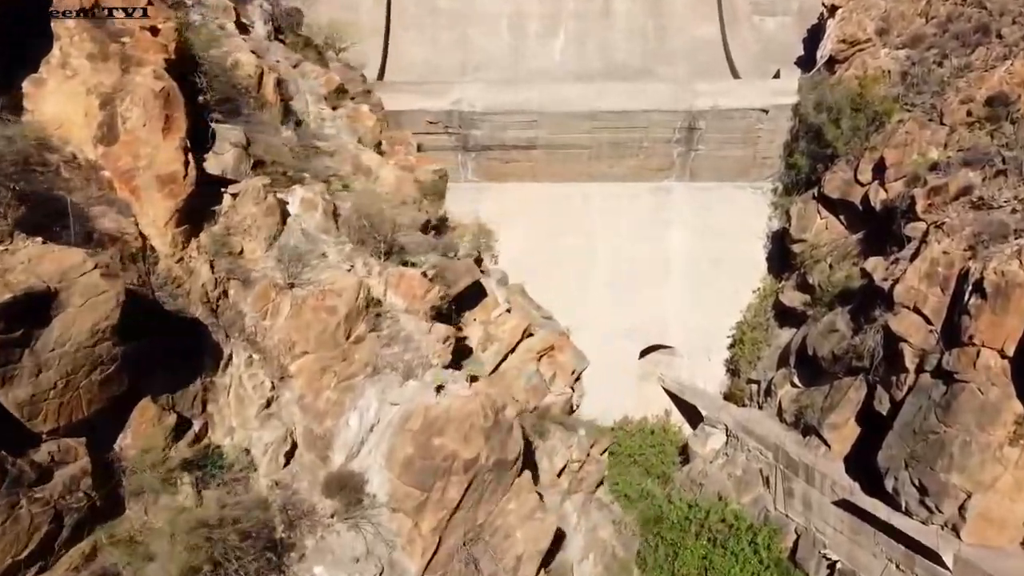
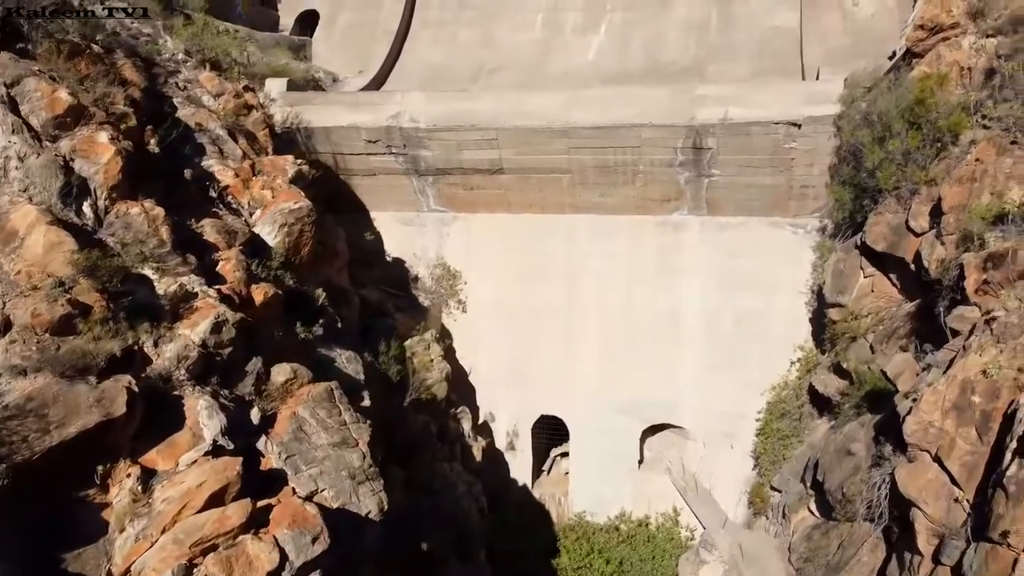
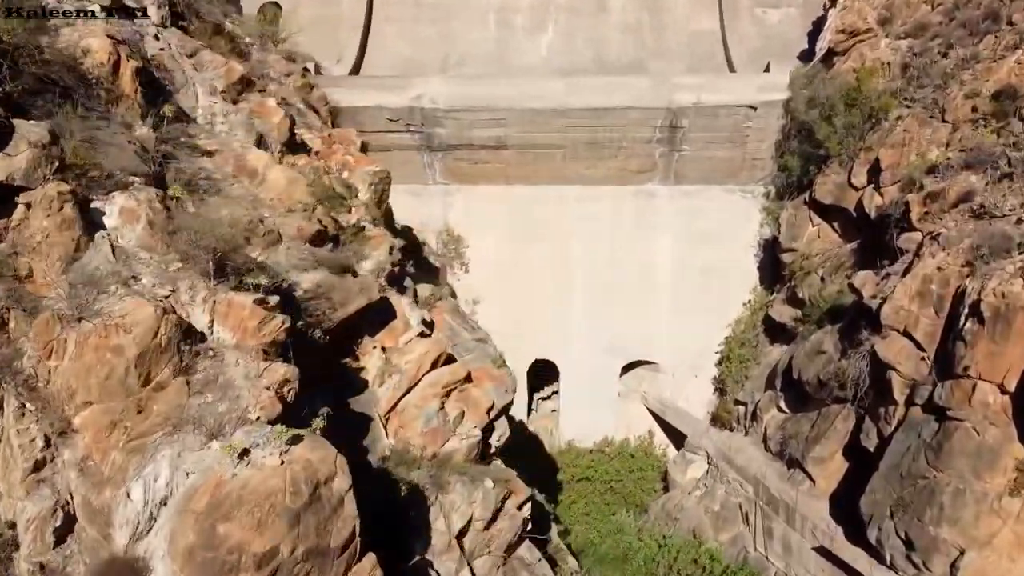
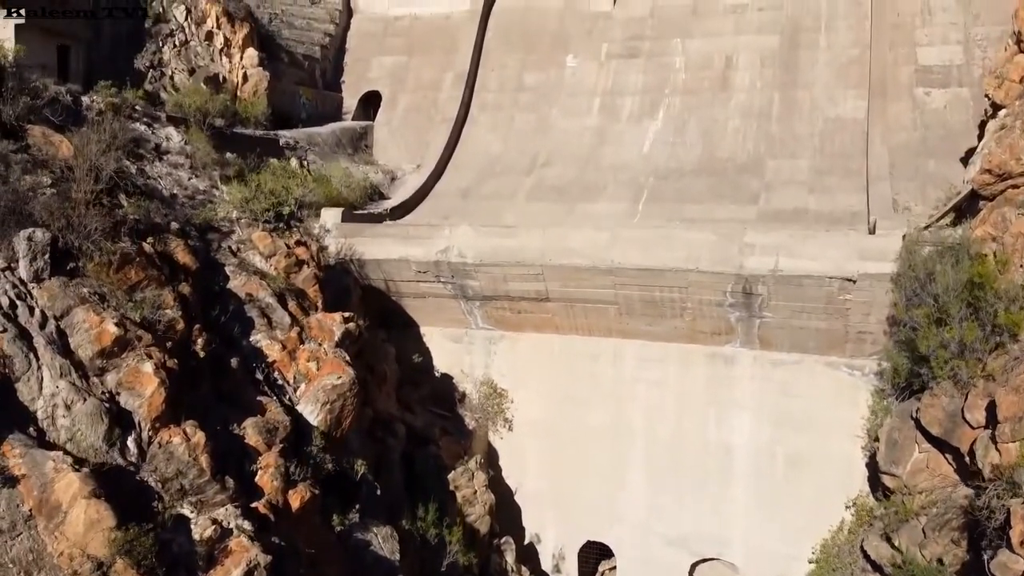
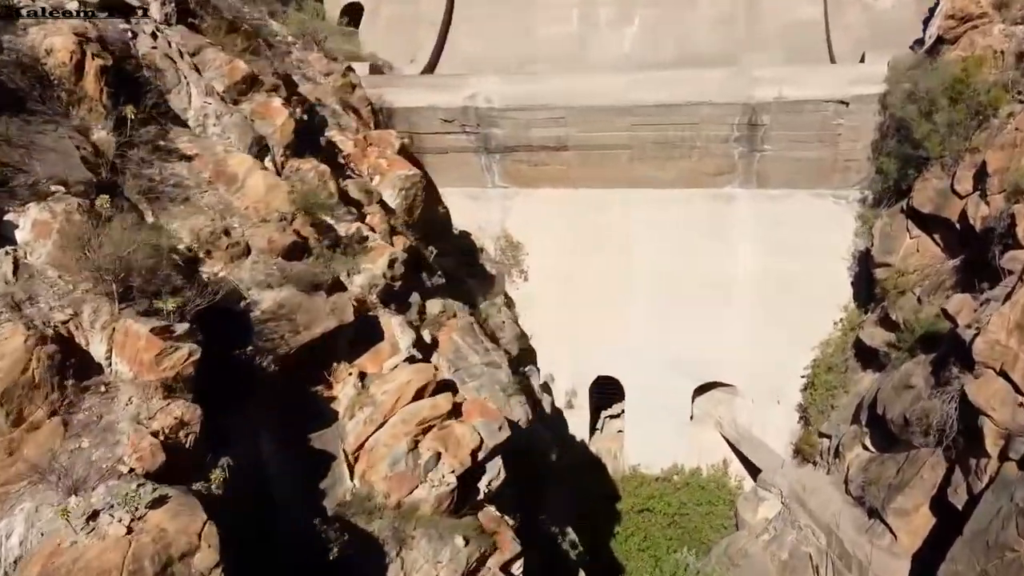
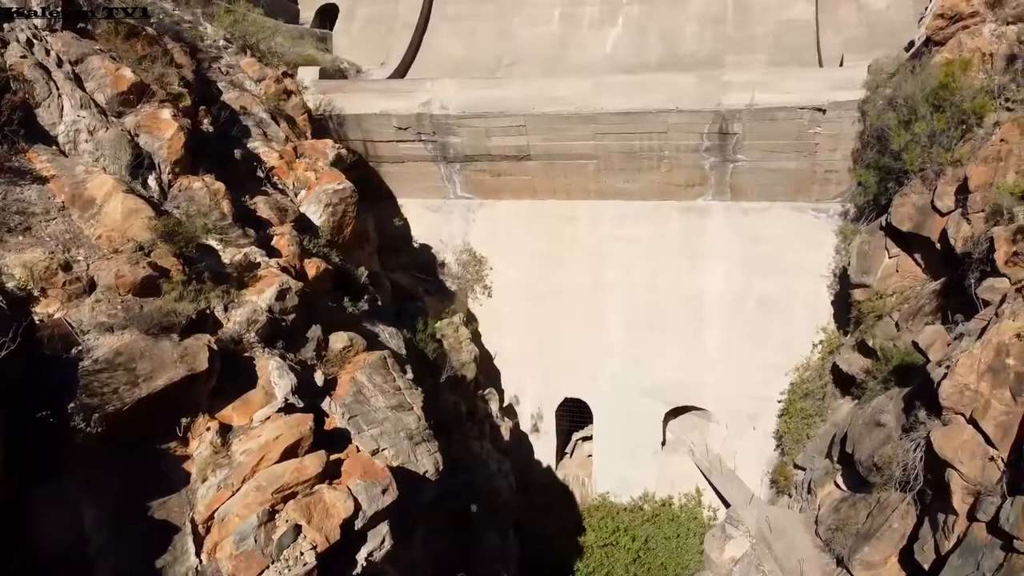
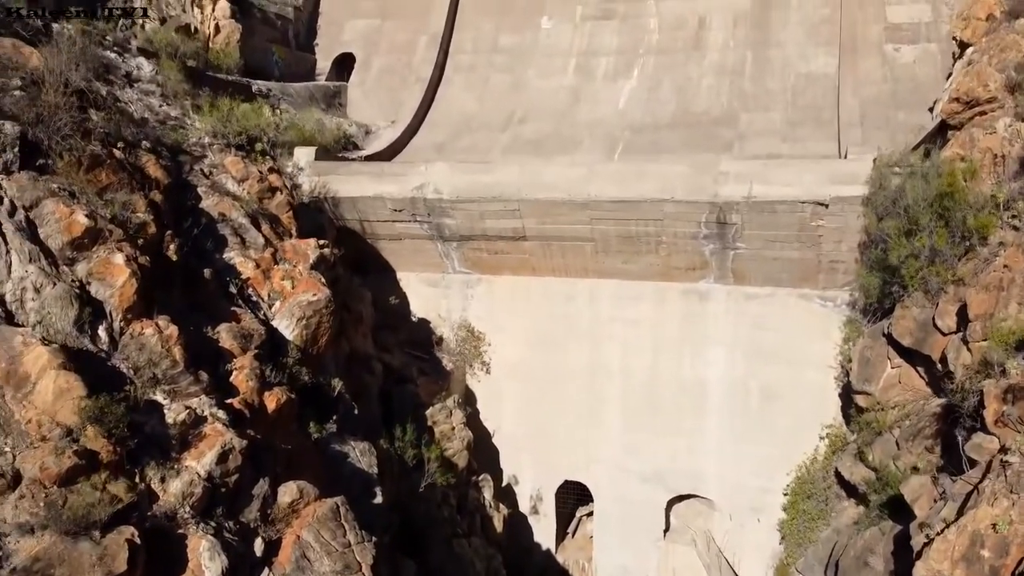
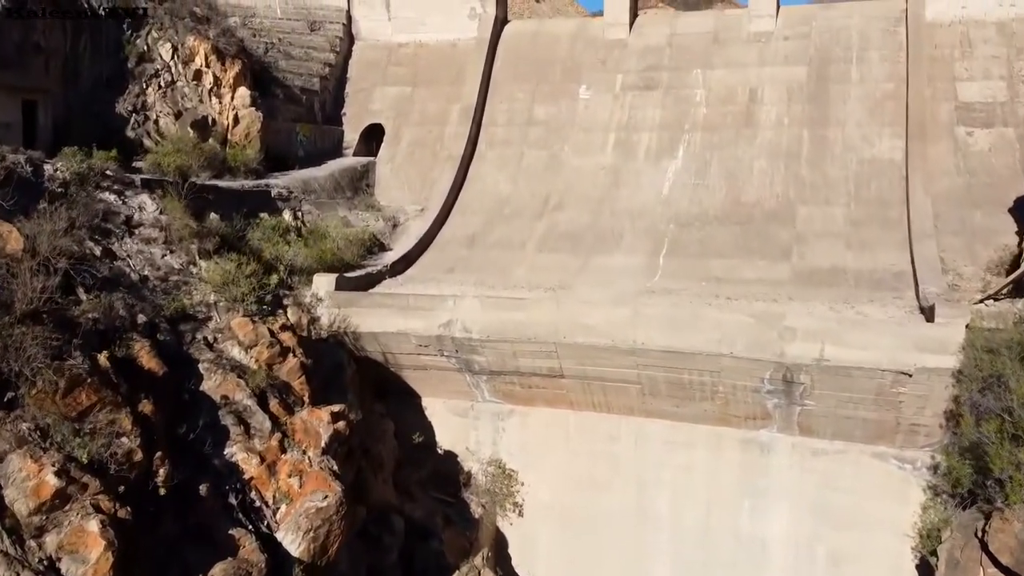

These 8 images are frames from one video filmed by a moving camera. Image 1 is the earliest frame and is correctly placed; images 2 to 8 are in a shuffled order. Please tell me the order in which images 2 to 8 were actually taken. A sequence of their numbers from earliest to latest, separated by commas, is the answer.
3, 5, 6, 2, 7, 4, 8
